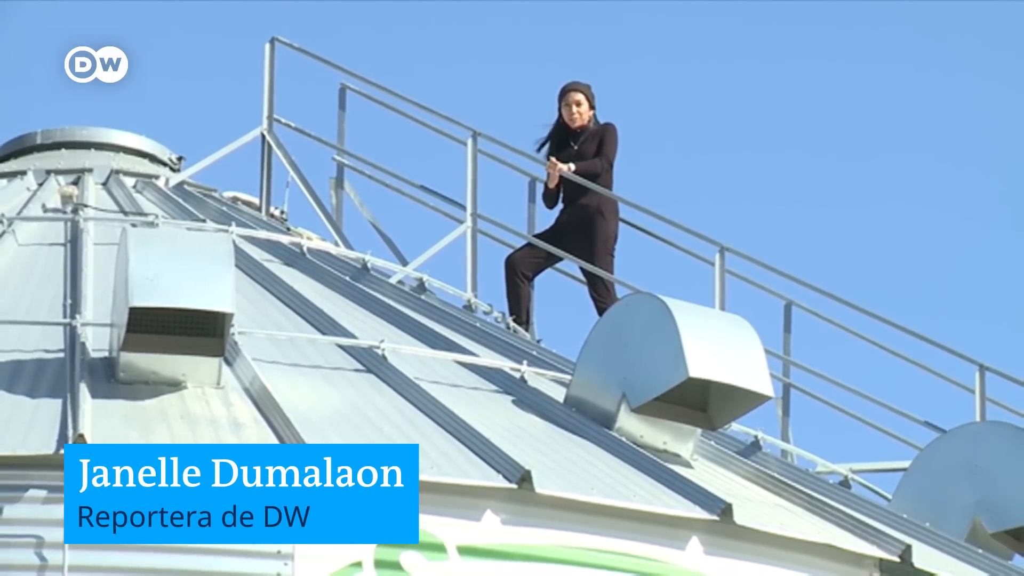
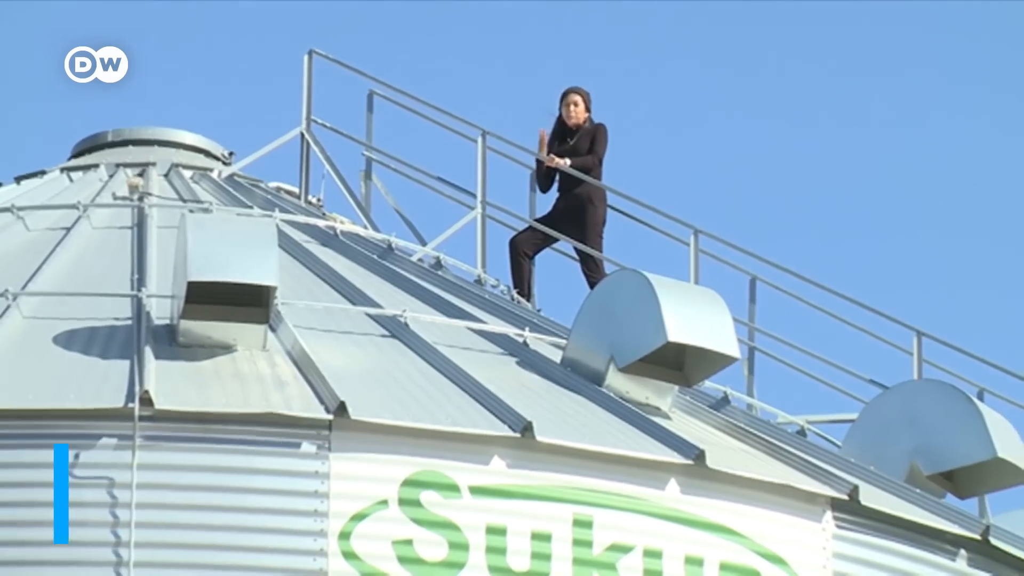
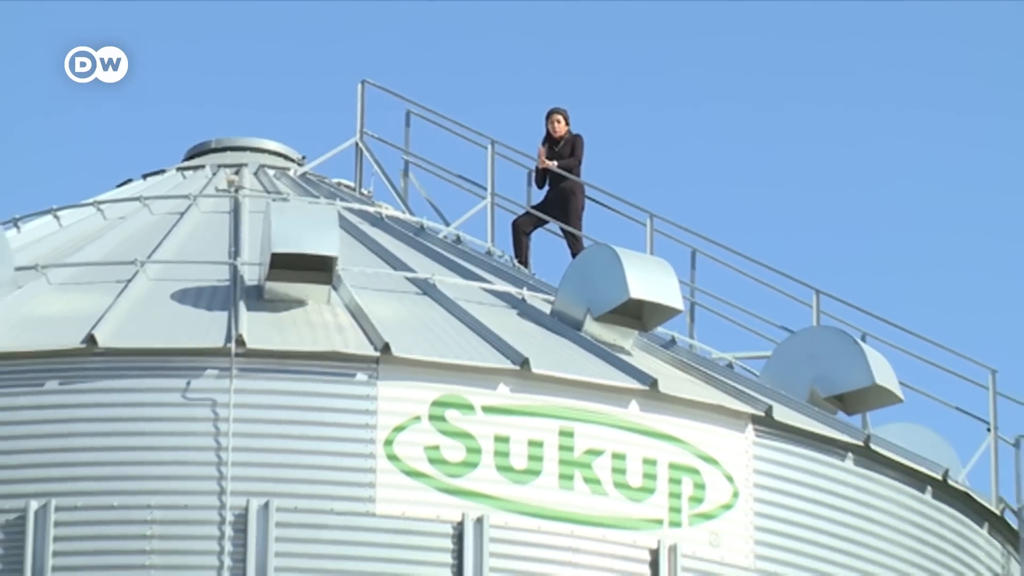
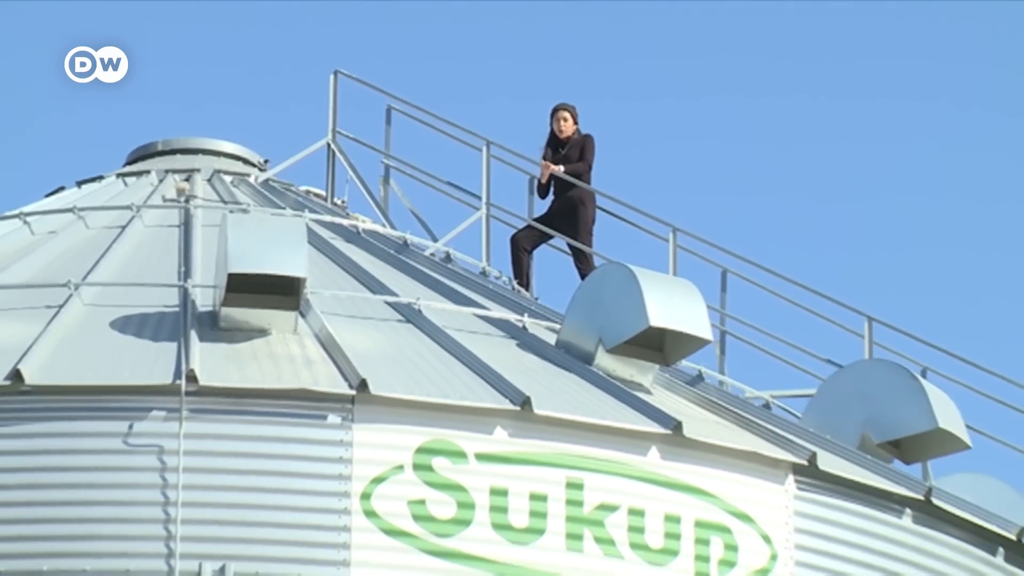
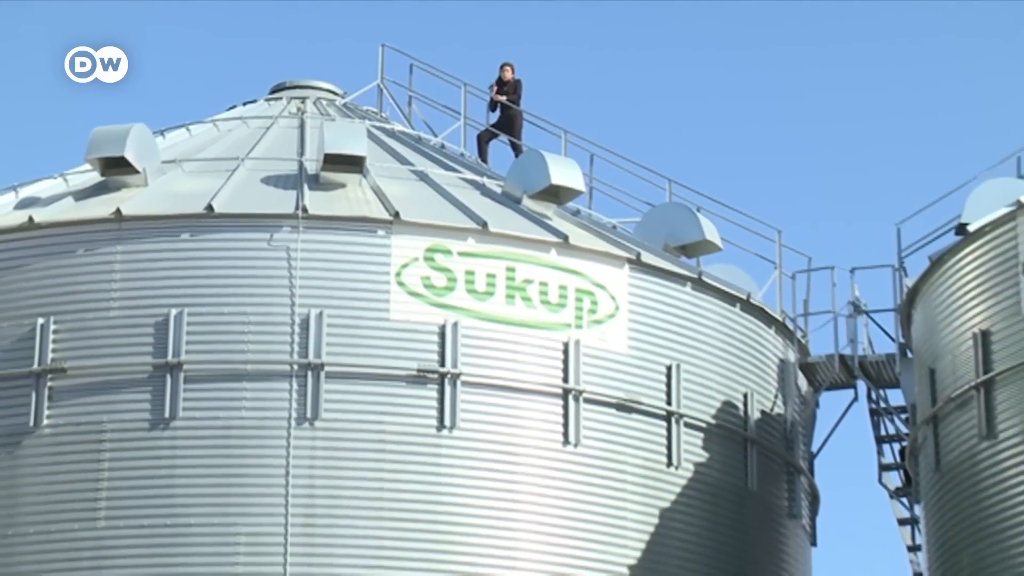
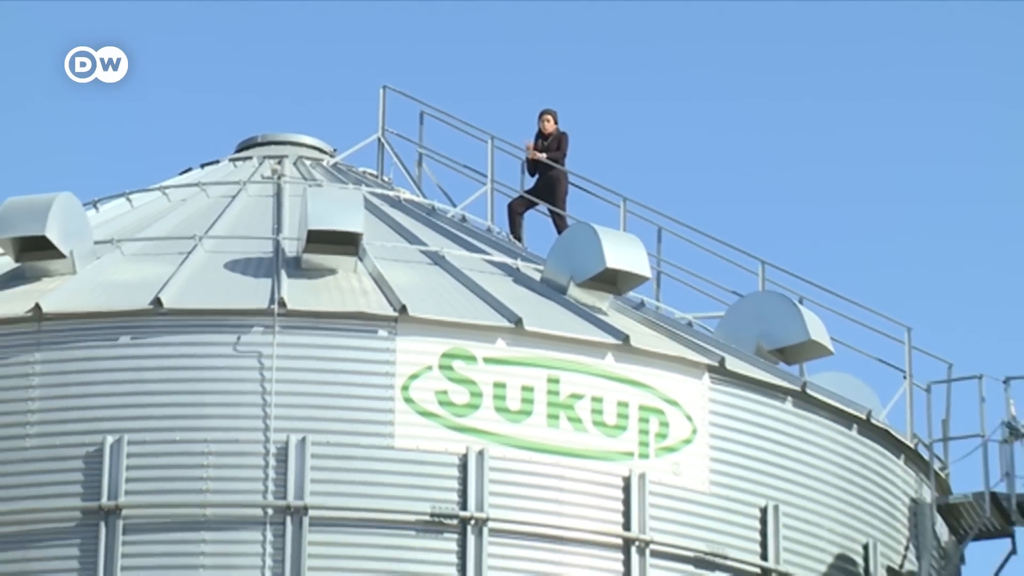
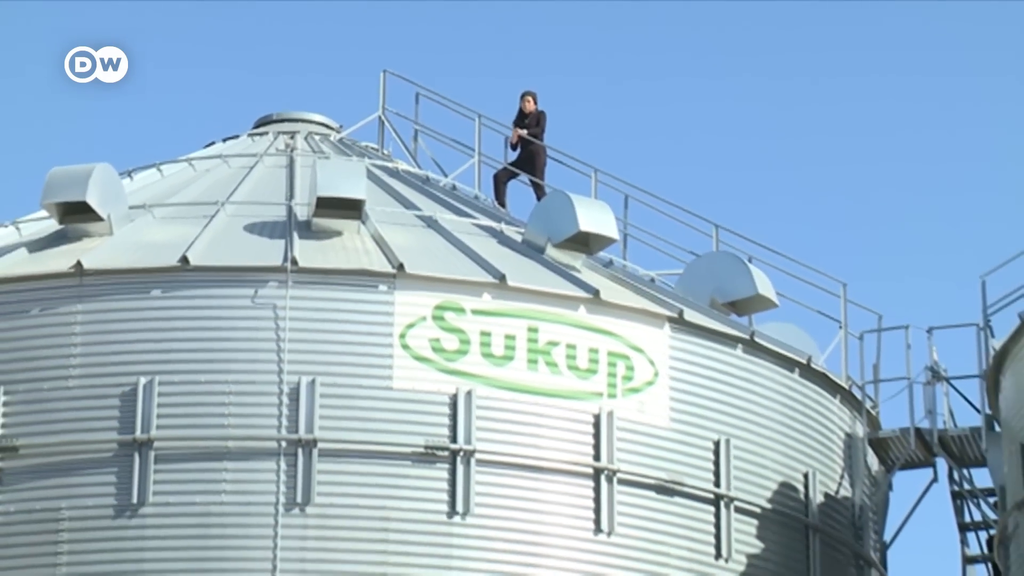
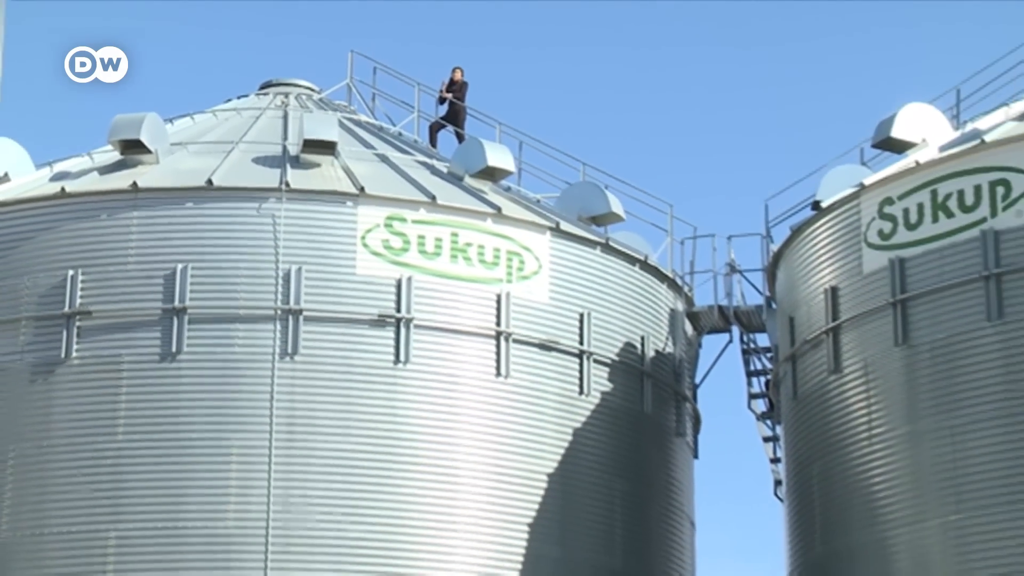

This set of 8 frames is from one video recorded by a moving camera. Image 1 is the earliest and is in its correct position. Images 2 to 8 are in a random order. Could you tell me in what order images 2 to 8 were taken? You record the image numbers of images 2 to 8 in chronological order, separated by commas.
2, 4, 3, 6, 7, 5, 8
